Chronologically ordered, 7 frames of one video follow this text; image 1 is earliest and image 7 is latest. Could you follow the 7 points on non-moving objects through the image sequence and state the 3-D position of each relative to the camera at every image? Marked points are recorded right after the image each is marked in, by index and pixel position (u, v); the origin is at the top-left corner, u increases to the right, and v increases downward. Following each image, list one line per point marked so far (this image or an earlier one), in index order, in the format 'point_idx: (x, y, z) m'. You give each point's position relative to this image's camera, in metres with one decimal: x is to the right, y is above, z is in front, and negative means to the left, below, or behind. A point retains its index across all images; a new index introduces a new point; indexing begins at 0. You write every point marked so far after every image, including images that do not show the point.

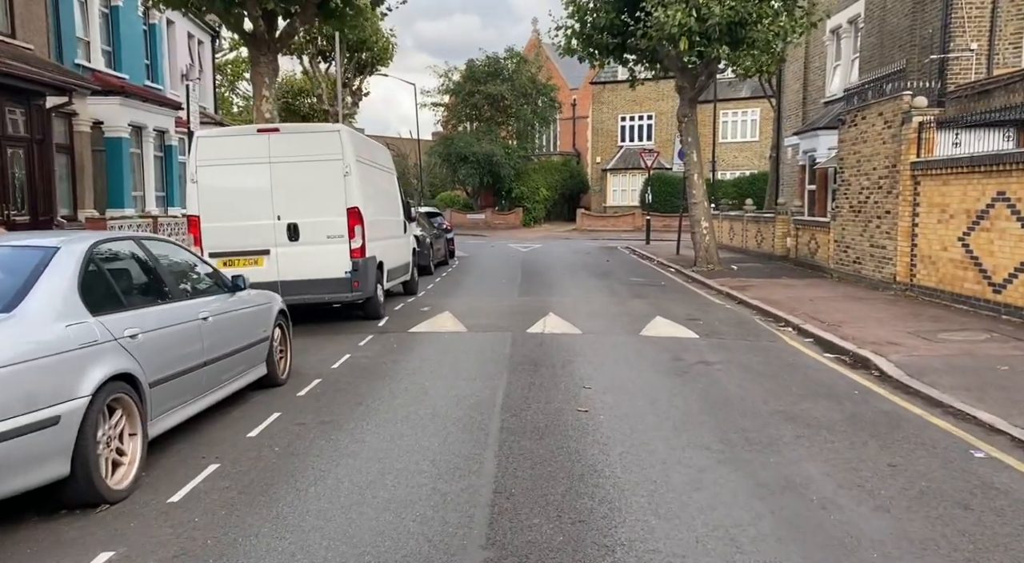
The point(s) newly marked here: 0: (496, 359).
0: (-0.2, -0.9, +8.8) m
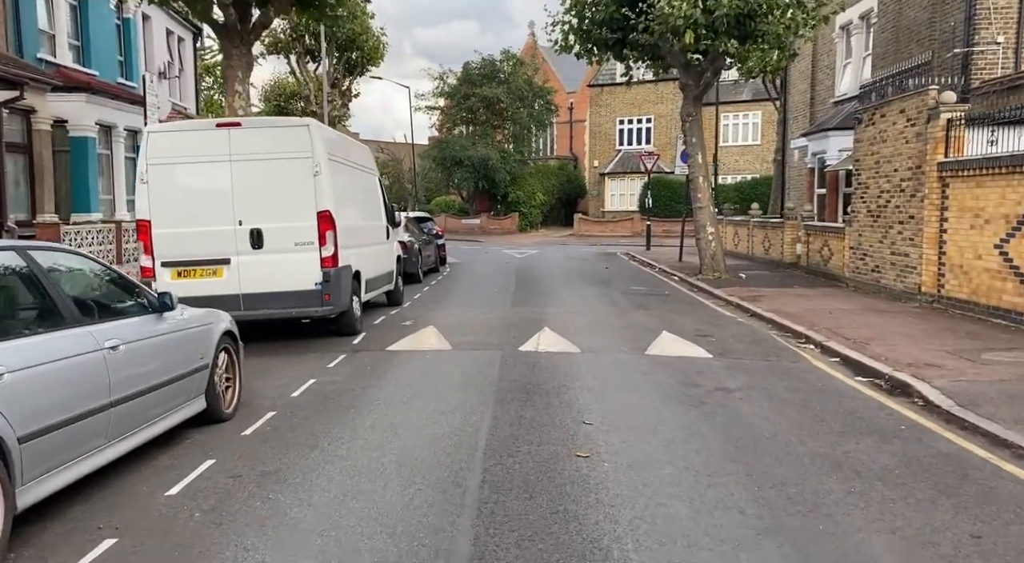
0: (-0.3, -1.0, +7.7) m
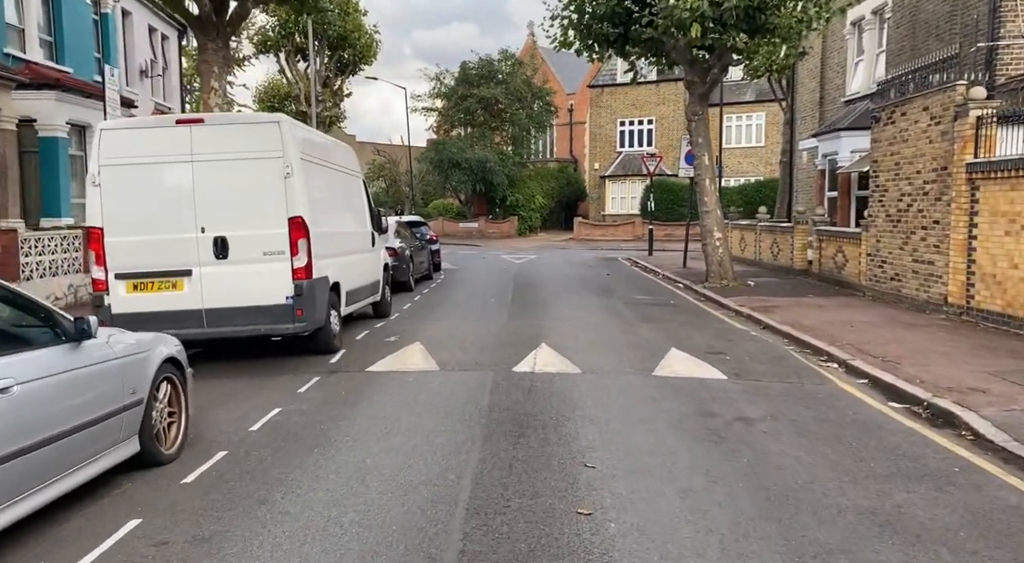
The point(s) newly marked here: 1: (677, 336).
0: (-0.4, -1.2, +6.7) m
1: (+2.3, -0.8, +10.7) m
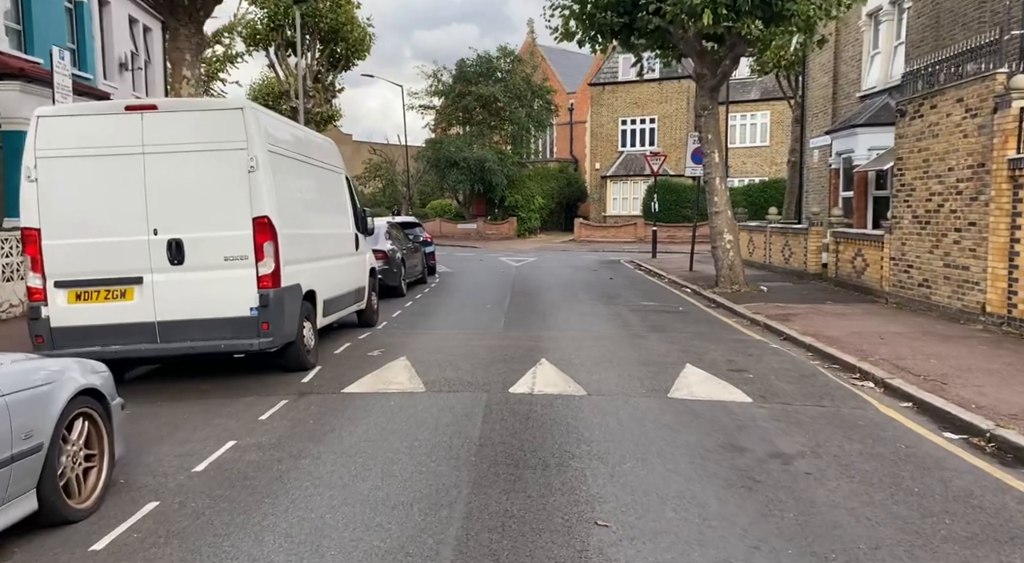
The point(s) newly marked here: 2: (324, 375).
0: (-0.4, -1.3, +5.7) m
1: (+2.3, -0.9, +9.7) m
2: (-2.0, -1.0, +8.2) m
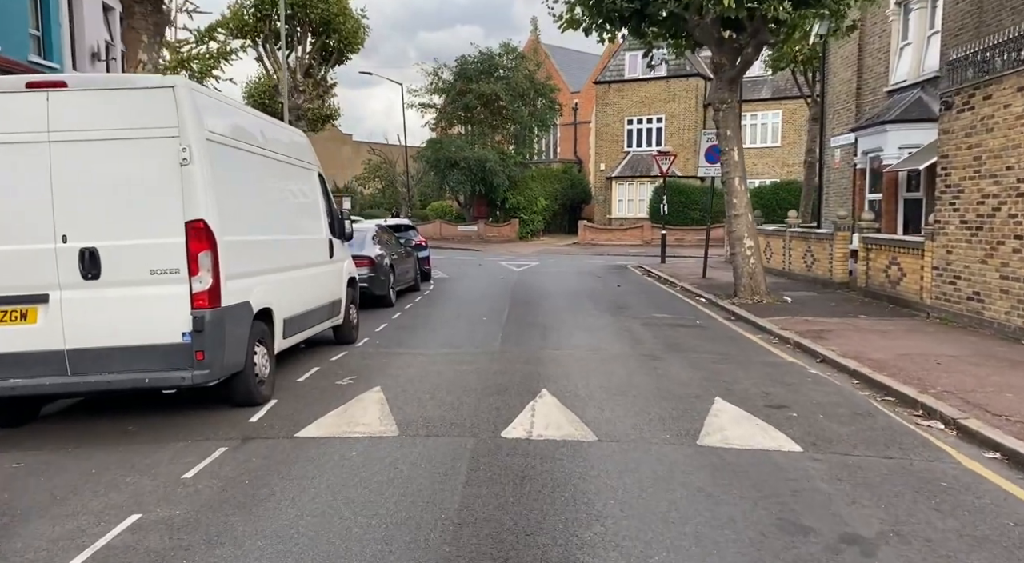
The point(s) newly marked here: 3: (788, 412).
0: (-0.5, -1.4, +4.3) m
1: (+2.2, -1.0, +8.3) m
2: (-2.1, -1.1, +6.8) m
3: (+2.5, -1.2, +6.9) m
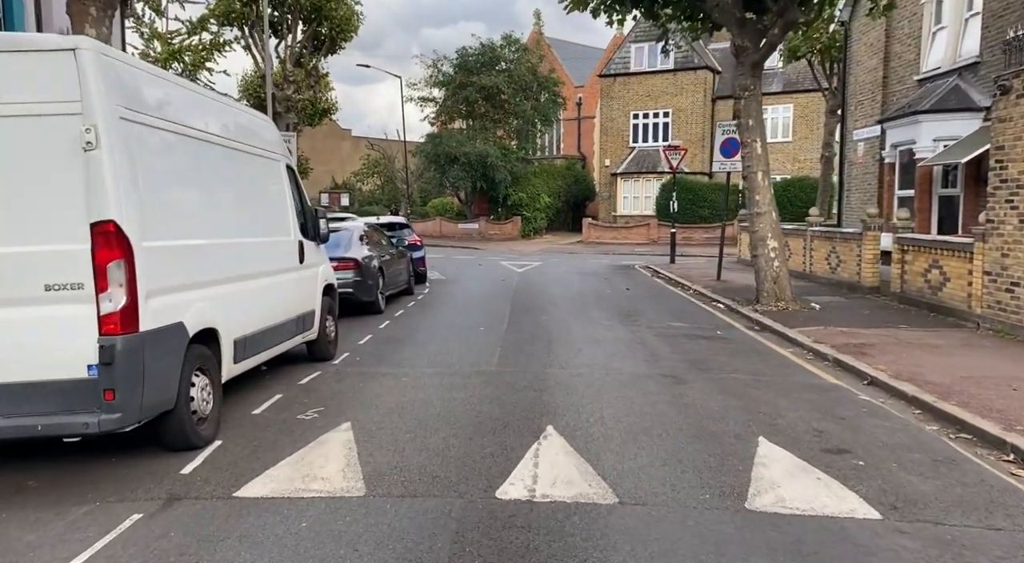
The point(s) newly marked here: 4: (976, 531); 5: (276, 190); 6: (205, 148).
0: (-0.5, -1.5, +3.0) m
1: (+2.2, -1.1, +6.9) m
2: (-2.1, -1.3, +5.5) m
3: (+2.5, -1.3, +5.6) m
4: (+2.8, -1.5, +4.5) m
5: (-2.4, +0.9, +7.9) m
6: (-2.5, +1.1, +6.2) m
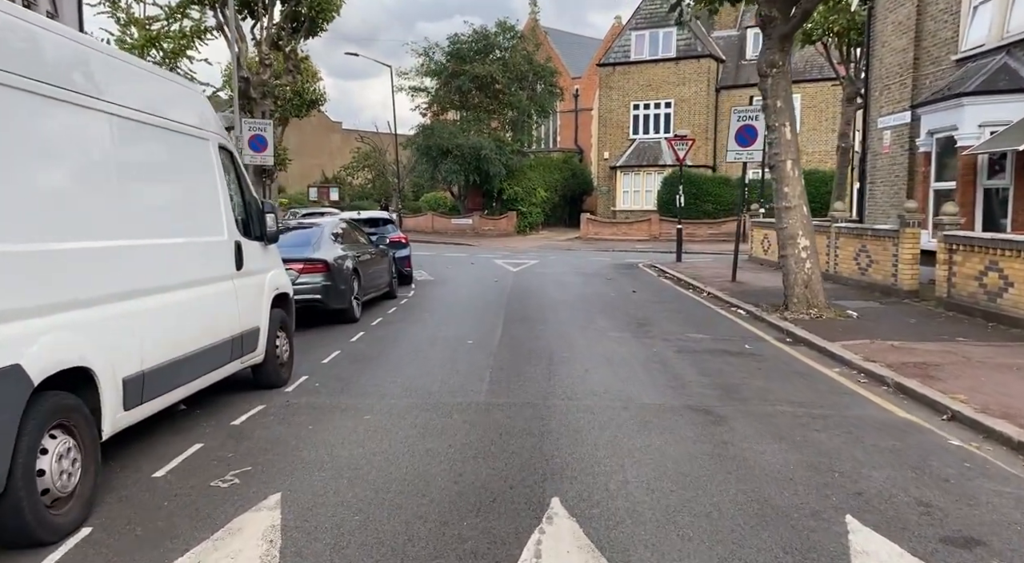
0: (-0.5, -1.7, +1.3) m
1: (+2.1, -1.2, +5.2) m
2: (-2.1, -1.4, +3.7) m
3: (+2.4, -1.4, +3.9) m
4: (+2.7, -1.6, +2.9) m
5: (-2.5, +0.8, +6.1) m
6: (-2.5, +1.0, +4.5) m
